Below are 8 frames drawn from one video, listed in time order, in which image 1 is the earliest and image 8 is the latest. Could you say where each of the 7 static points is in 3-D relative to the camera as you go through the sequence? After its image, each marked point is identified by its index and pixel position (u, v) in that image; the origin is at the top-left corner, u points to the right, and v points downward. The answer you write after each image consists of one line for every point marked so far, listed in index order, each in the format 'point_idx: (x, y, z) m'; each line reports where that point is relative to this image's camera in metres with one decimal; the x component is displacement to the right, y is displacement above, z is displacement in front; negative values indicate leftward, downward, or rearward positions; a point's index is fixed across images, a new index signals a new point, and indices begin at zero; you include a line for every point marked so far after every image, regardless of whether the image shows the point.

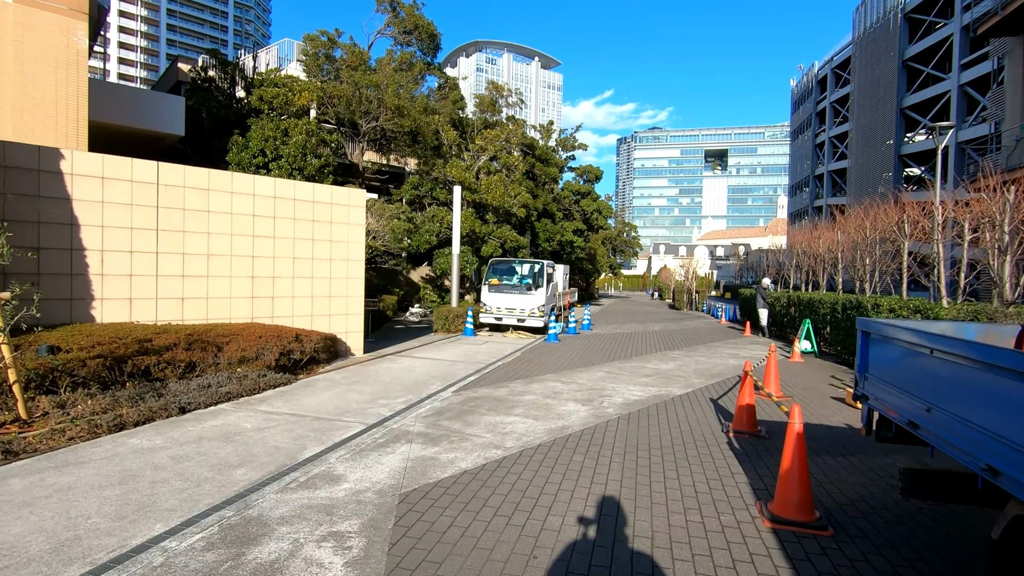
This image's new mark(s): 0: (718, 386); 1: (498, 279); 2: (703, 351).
0: (+3.7, -1.8, +9.7) m
1: (-0.5, +0.2, +17.3) m
2: (+5.2, -1.8, +14.8) m
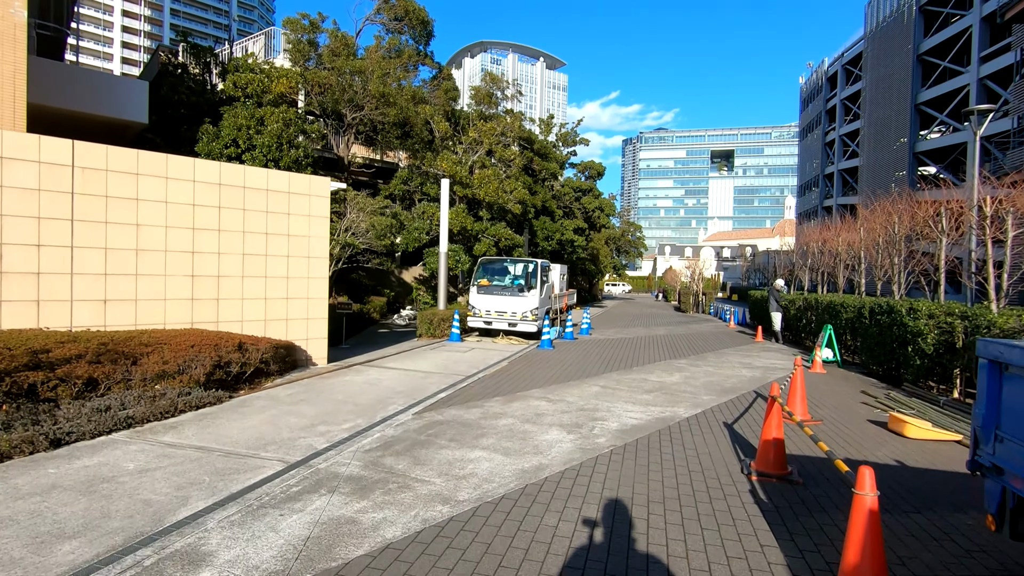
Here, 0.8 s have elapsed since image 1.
0: (+3.4, -1.8, +8.3) m
1: (-0.7, +0.2, +15.9) m
2: (+5.0, -1.8, +13.3) m
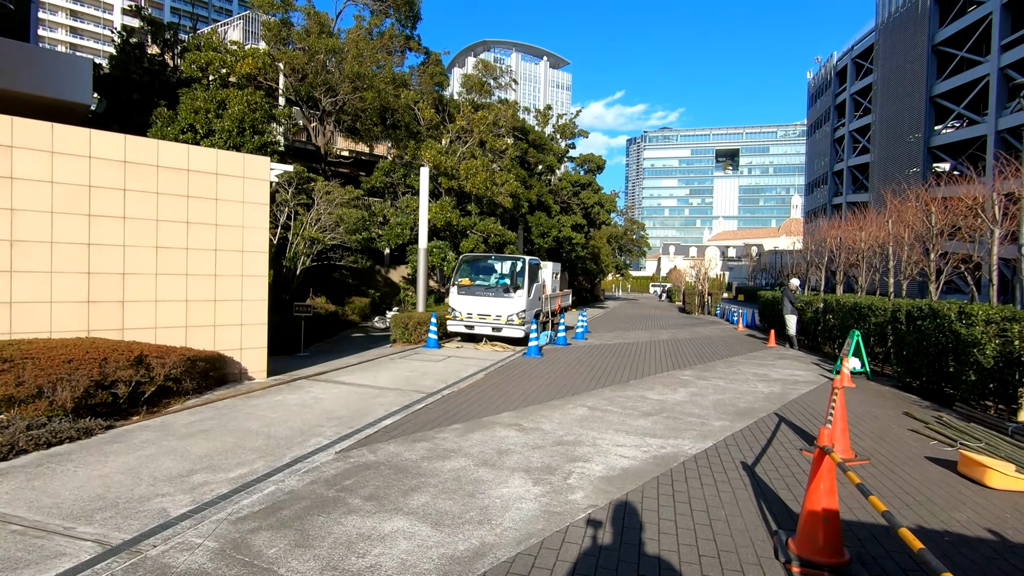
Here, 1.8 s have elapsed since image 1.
0: (+2.9, -1.8, +6.6) m
1: (-1.1, +0.2, +14.2) m
2: (+4.5, -1.8, +11.6) m
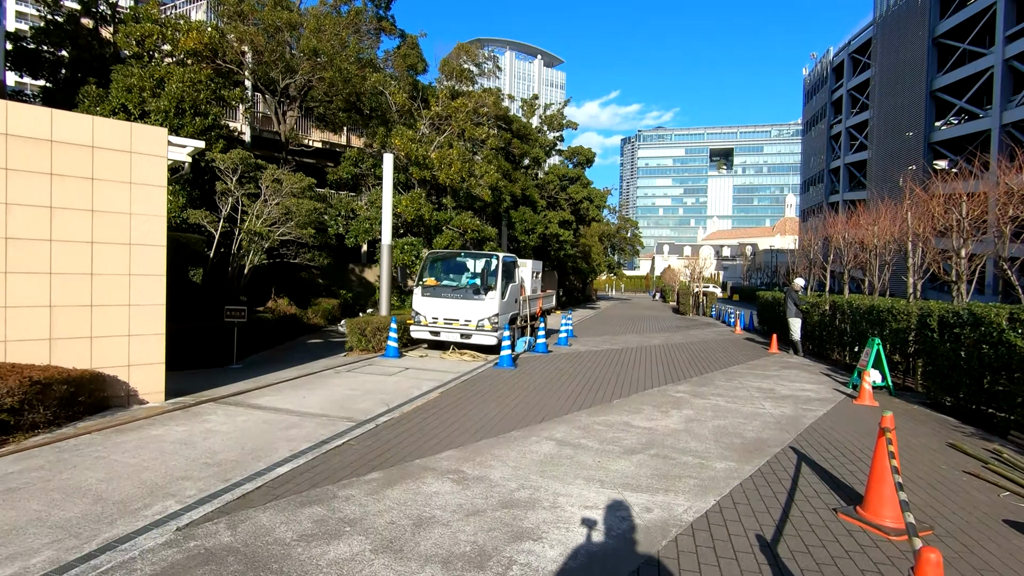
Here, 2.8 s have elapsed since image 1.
0: (+2.4, -1.9, +5.0) m
1: (-1.8, +0.2, +12.6) m
2: (+3.9, -1.8, +10.0) m
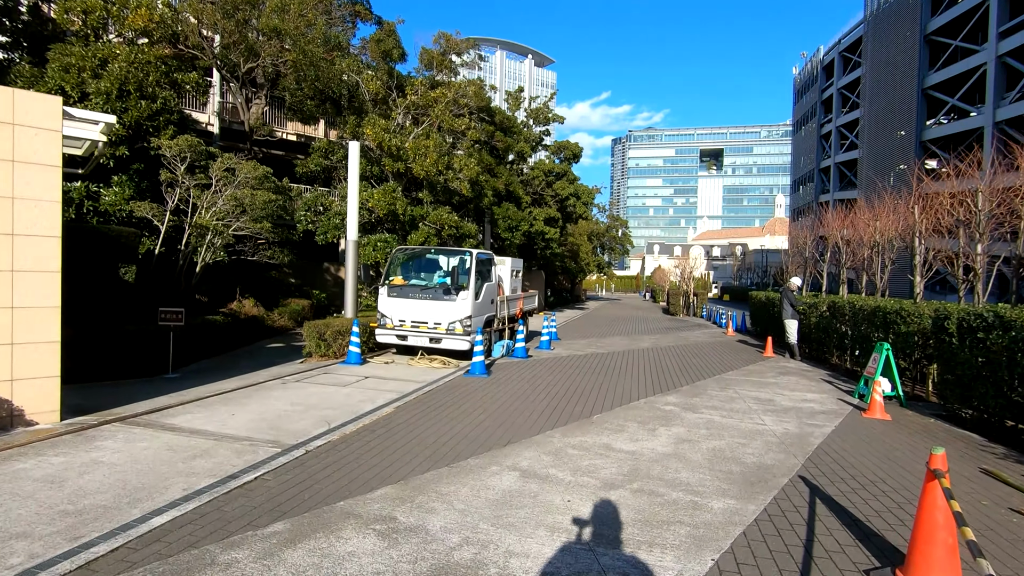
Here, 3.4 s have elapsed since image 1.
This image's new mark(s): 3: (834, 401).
0: (+2.0, -1.8, +4.0) m
1: (-2.3, +0.2, +11.5) m
2: (+3.4, -1.8, +9.0) m
3: (+5.3, -1.9, +8.9) m
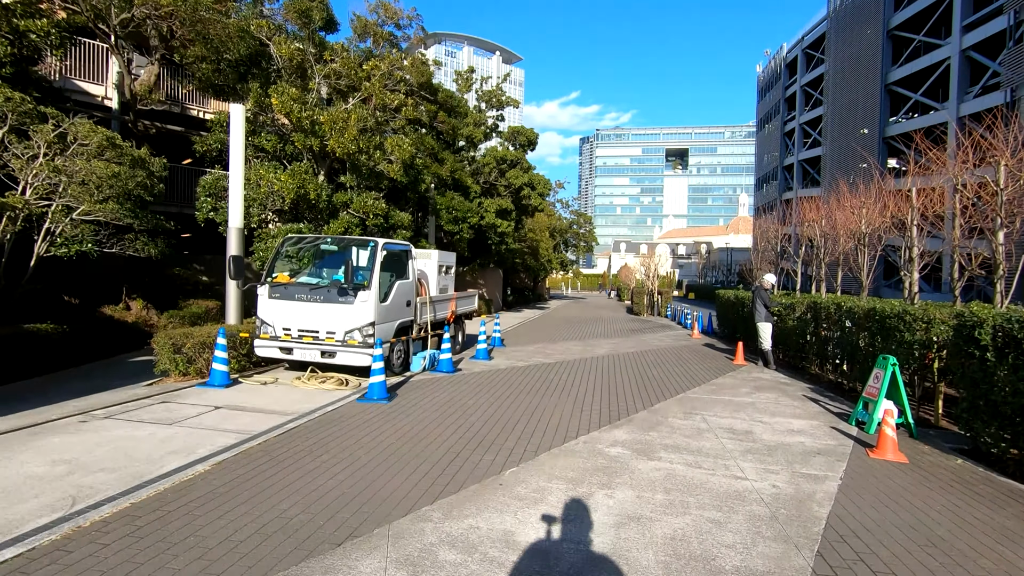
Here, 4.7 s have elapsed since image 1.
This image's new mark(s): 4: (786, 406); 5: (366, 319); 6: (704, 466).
0: (+1.0, -1.8, +1.8) m
1: (-3.7, +0.2, +9.1) m
2: (+2.1, -1.8, +6.9) m
3: (+4.0, -1.8, +6.9) m
4: (+4.4, -1.9, +8.6) m
5: (-2.3, -0.5, +8.8) m
6: (+2.0, -1.8, +5.5) m
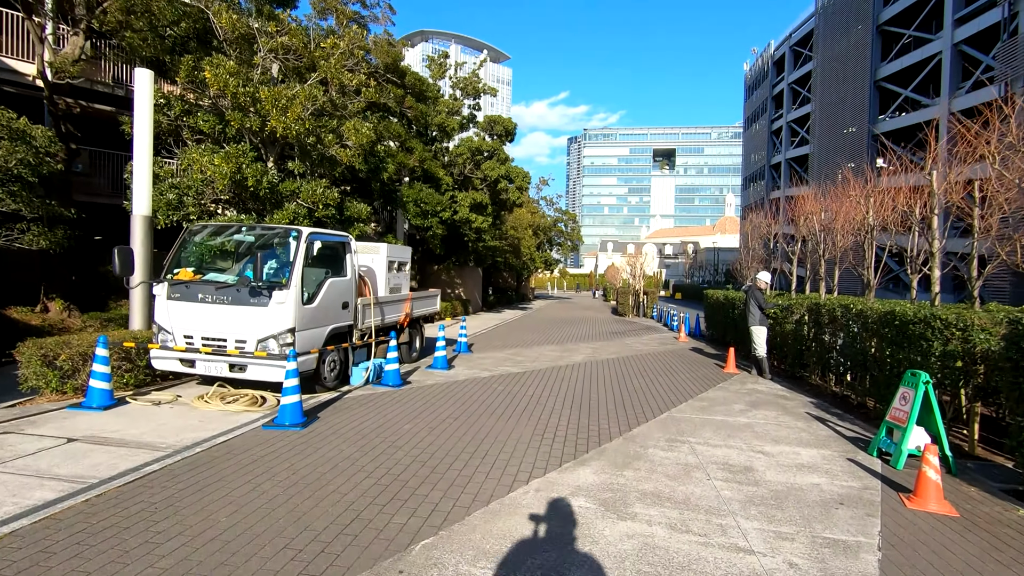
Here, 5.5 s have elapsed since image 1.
0: (+0.5, -1.8, +0.4) m
1: (-4.4, +0.2, +7.5) m
2: (+1.5, -1.8, +5.5) m
3: (+3.4, -1.8, +5.5) m
4: (+3.7, -1.9, +7.2) m
5: (-3.0, -0.5, +7.2) m
6: (+1.4, -1.8, +4.1) m
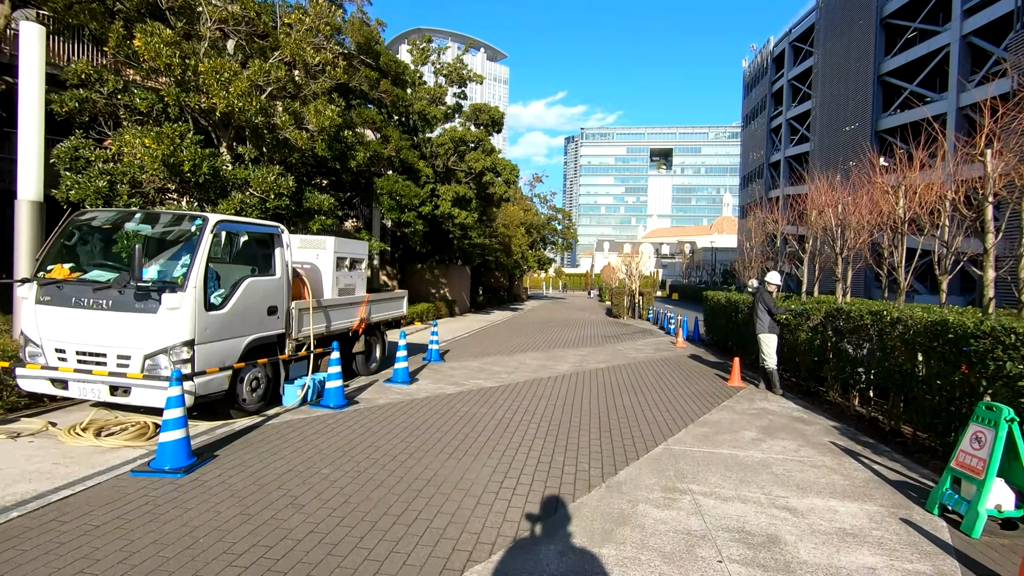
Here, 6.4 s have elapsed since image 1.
0: (0.0, -1.9, -1.1) m
1: (-4.8, +0.2, +6.0) m
2: (+1.1, -1.8, +4.1) m
3: (+3.0, -1.9, +4.0) m
4: (+3.3, -1.9, +5.8) m
5: (-3.4, -0.5, +5.7) m
6: (+0.9, -1.8, +2.6) m
